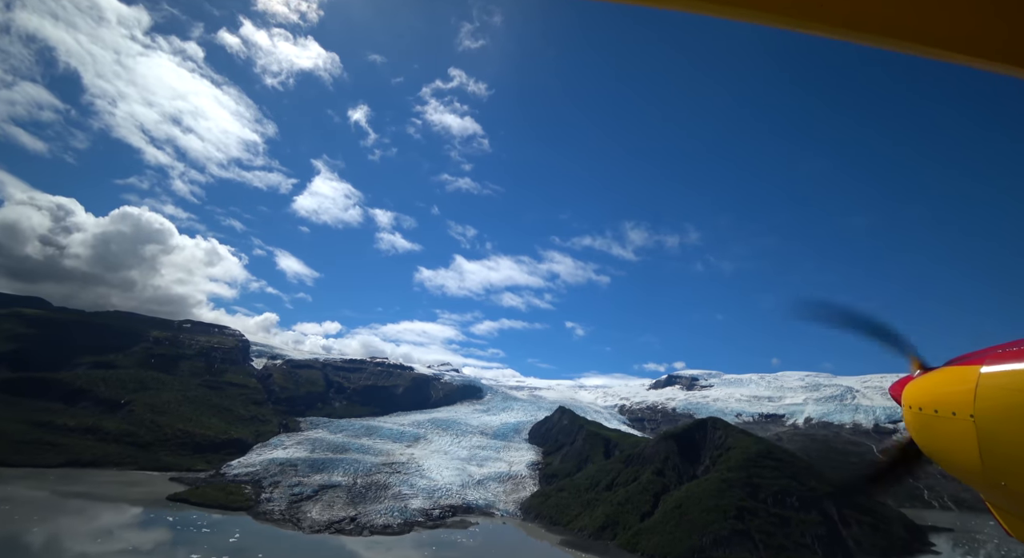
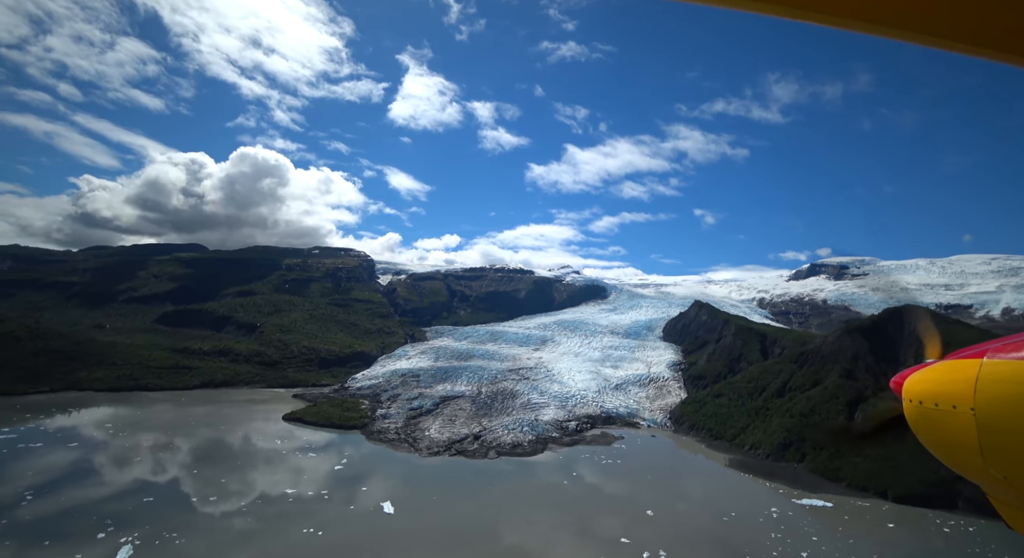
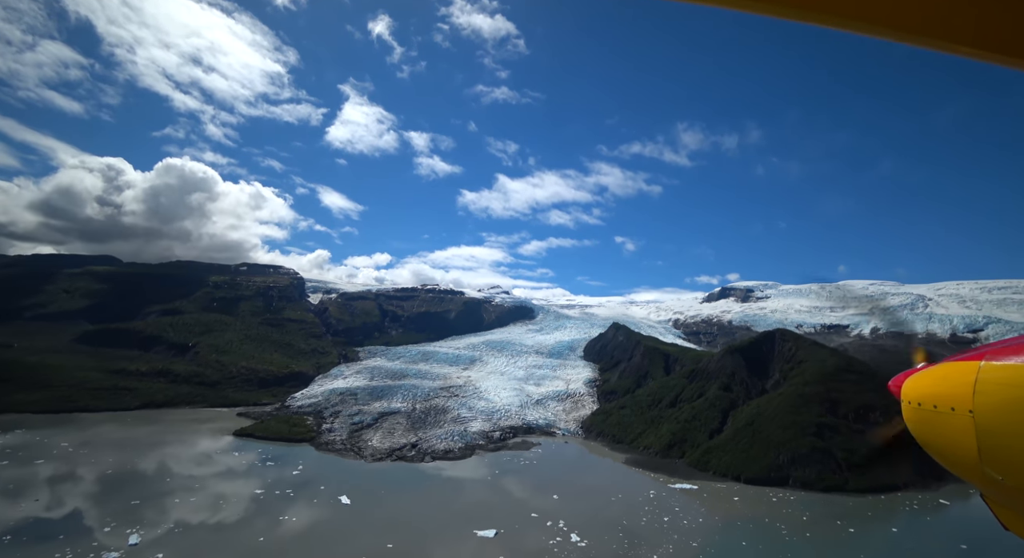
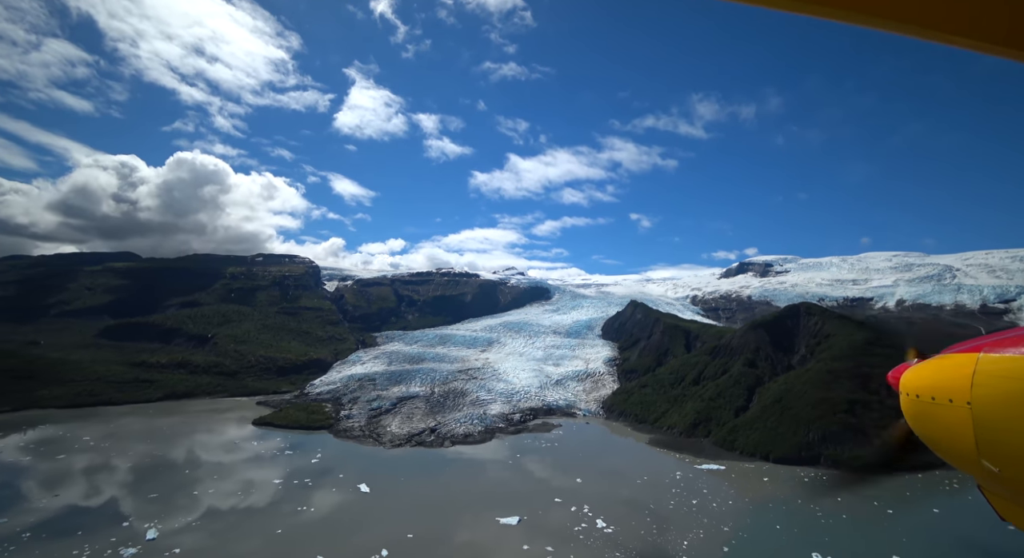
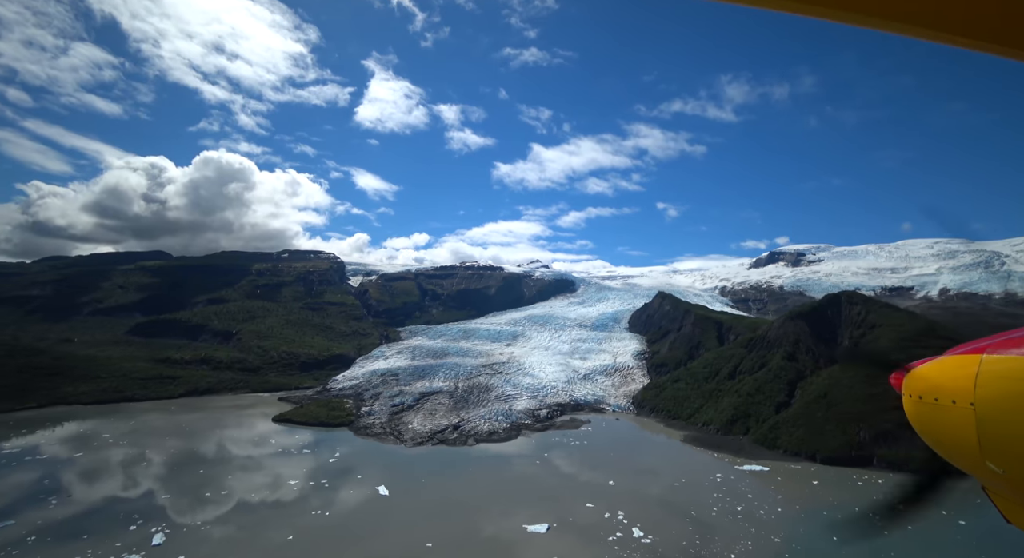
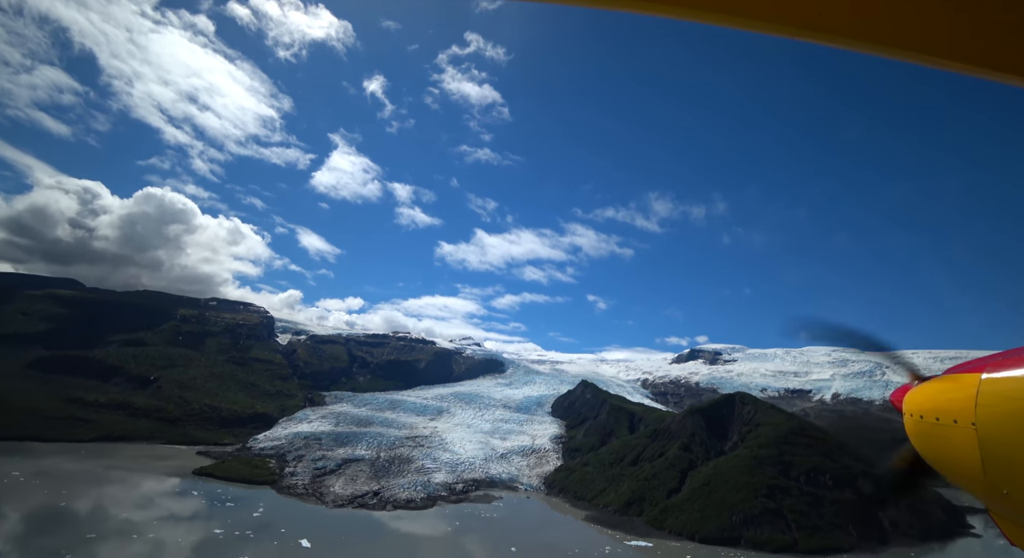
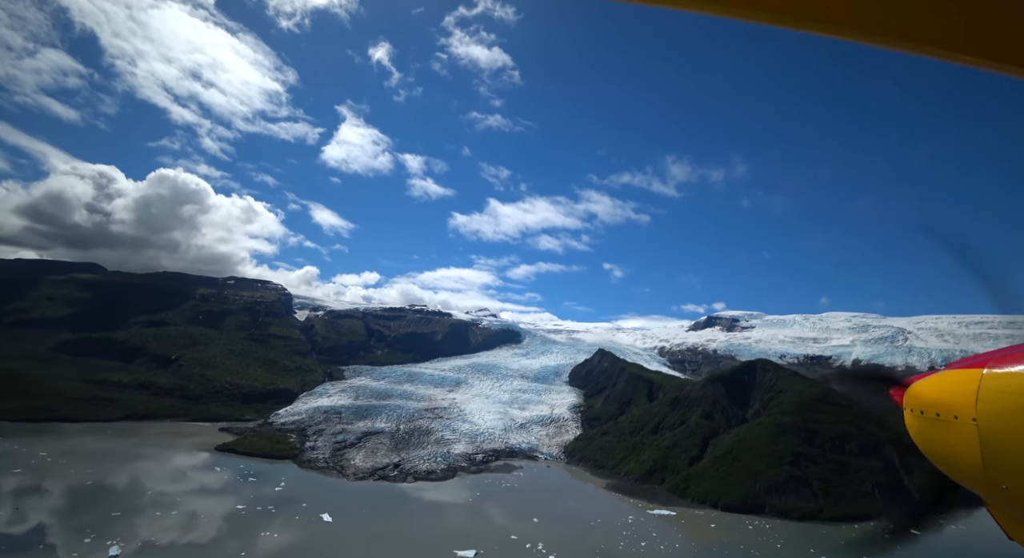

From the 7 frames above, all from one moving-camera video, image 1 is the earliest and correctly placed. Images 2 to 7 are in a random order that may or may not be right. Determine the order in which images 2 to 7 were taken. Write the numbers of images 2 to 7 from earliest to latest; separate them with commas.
6, 7, 3, 4, 5, 2
